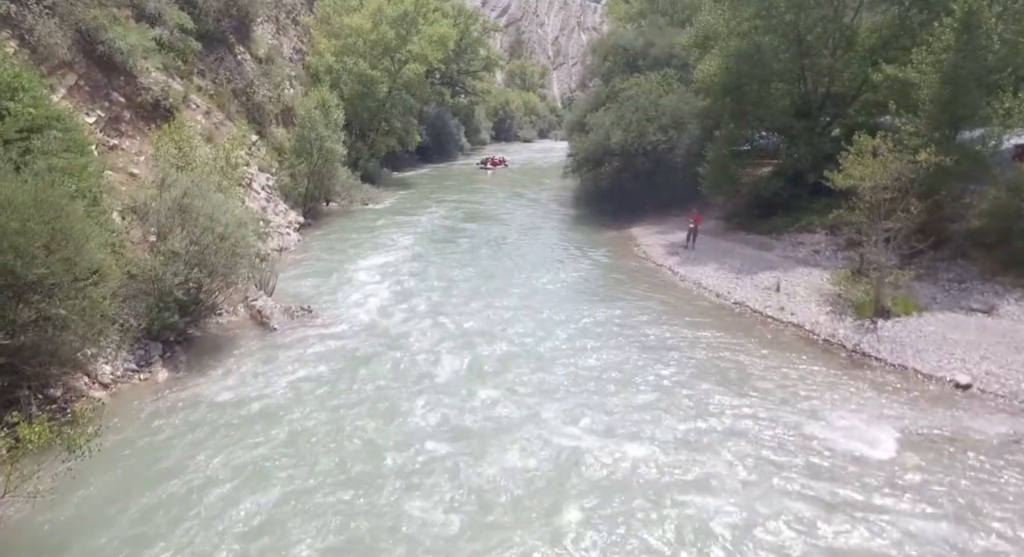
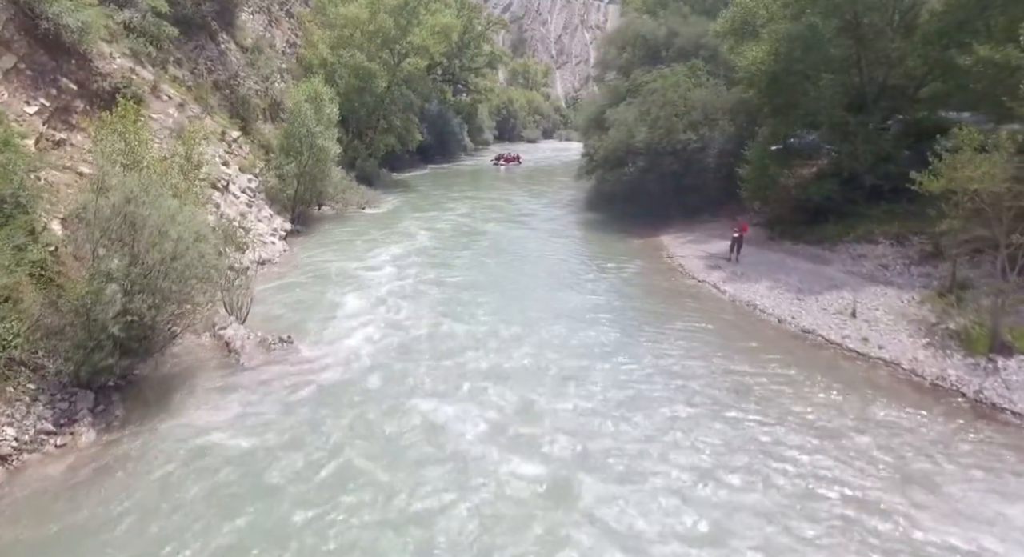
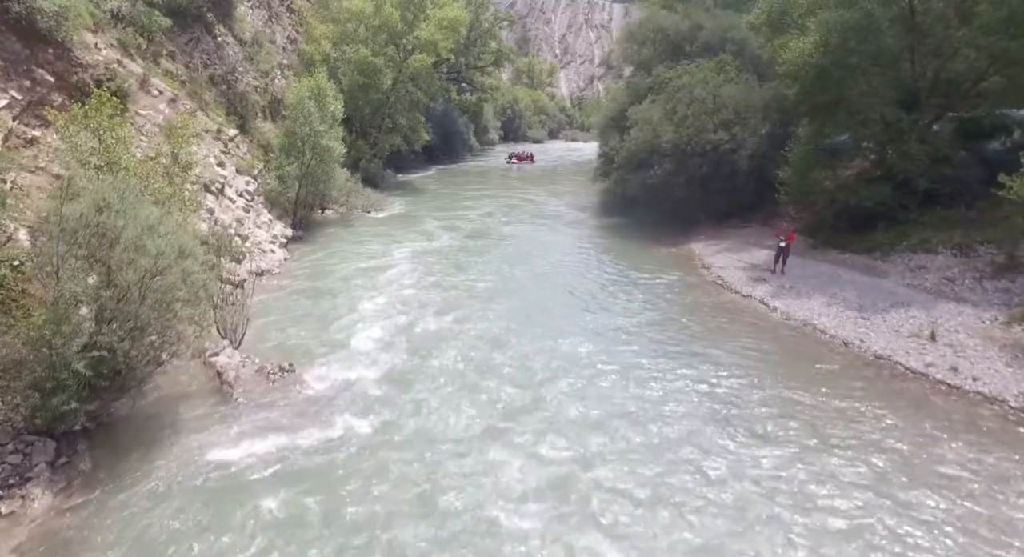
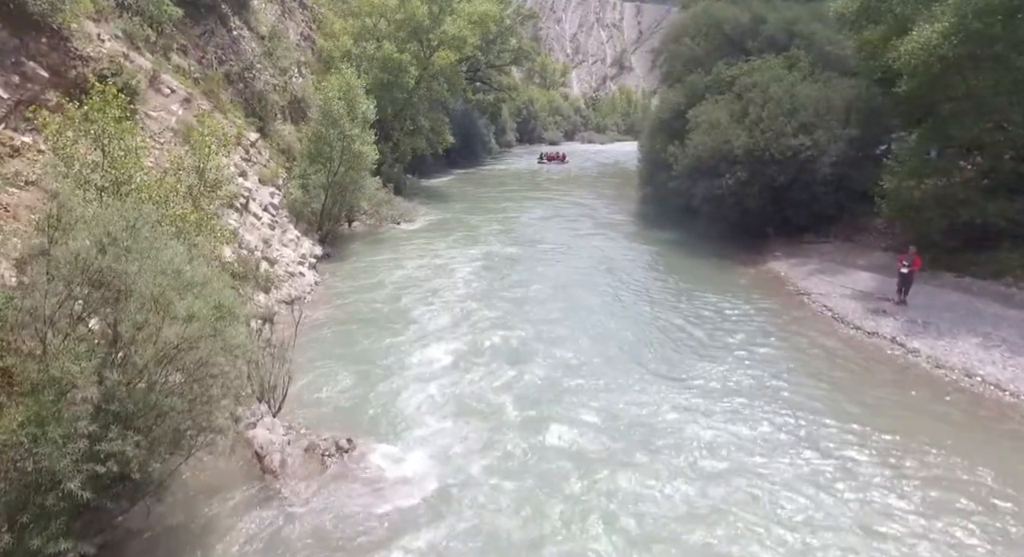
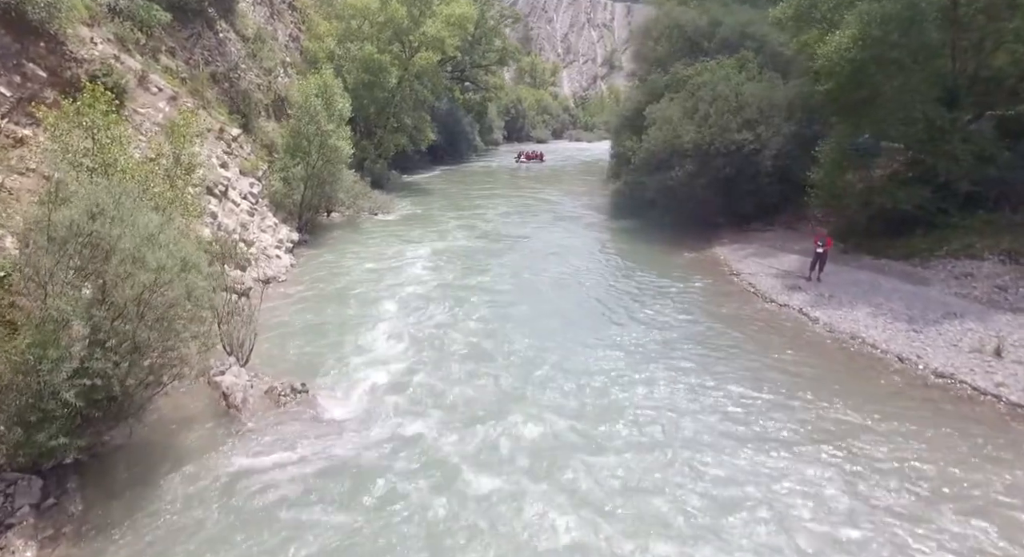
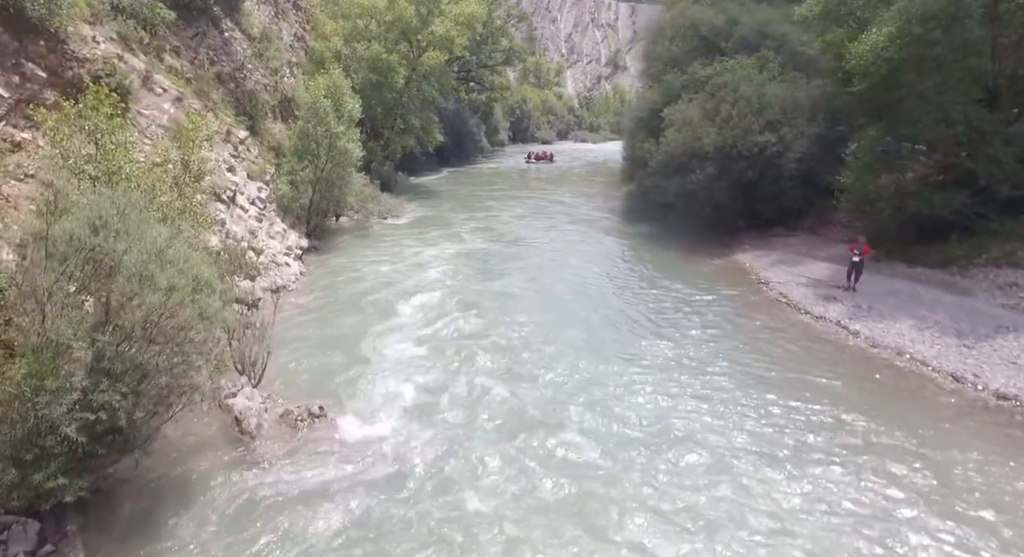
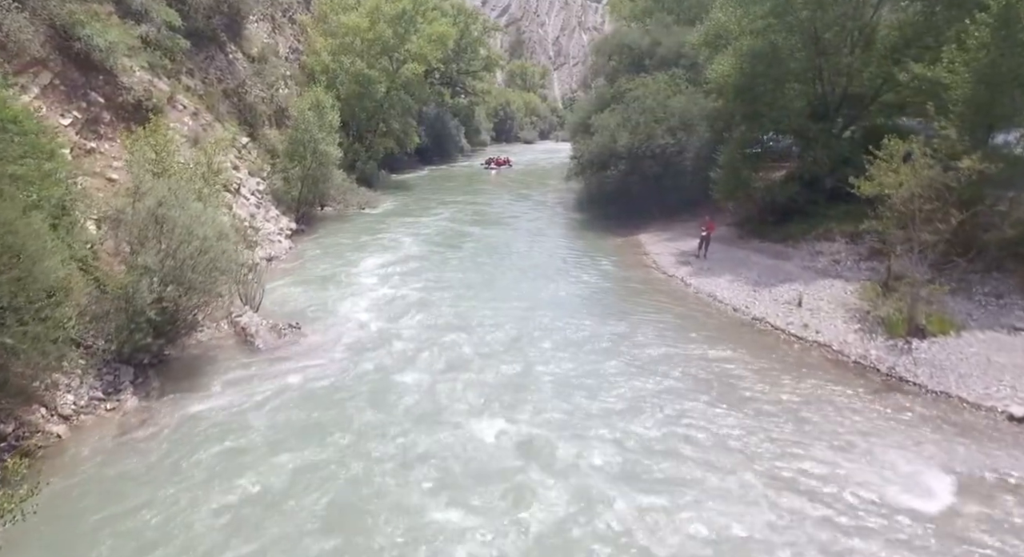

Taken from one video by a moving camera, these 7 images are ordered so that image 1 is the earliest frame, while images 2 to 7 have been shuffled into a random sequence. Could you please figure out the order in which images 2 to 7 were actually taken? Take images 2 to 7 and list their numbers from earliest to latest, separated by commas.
7, 2, 3, 5, 6, 4
